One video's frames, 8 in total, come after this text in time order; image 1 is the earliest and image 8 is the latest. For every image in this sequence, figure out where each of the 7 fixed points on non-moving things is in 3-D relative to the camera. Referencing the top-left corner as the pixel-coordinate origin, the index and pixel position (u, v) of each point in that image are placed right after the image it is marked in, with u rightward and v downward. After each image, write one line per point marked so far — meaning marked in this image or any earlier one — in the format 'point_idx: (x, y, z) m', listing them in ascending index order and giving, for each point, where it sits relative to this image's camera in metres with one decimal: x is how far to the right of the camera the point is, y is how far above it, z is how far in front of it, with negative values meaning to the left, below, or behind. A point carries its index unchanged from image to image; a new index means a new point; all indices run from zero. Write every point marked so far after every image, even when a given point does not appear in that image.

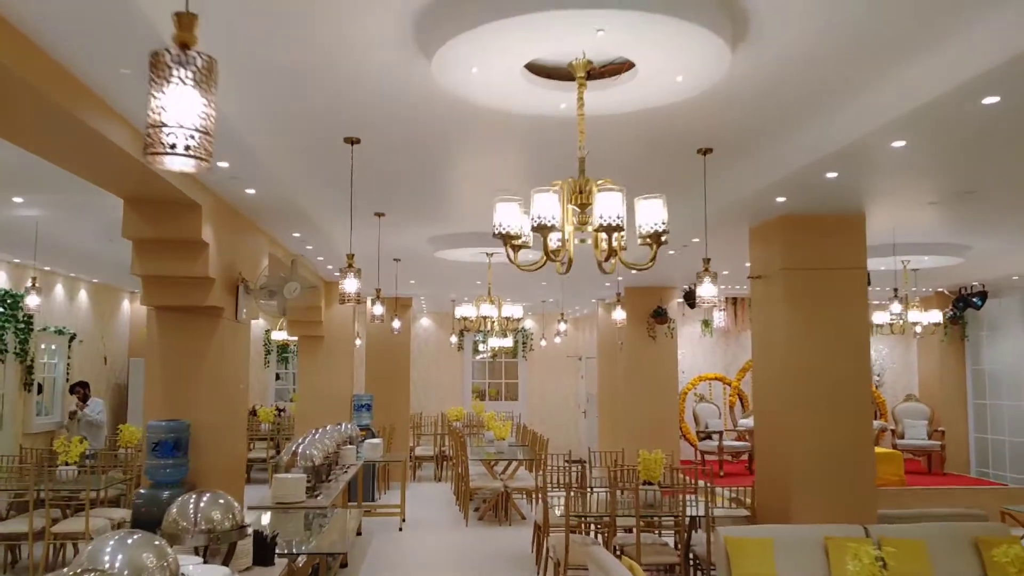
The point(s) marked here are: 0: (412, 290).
0: (-1.4, 0.0, +11.3) m
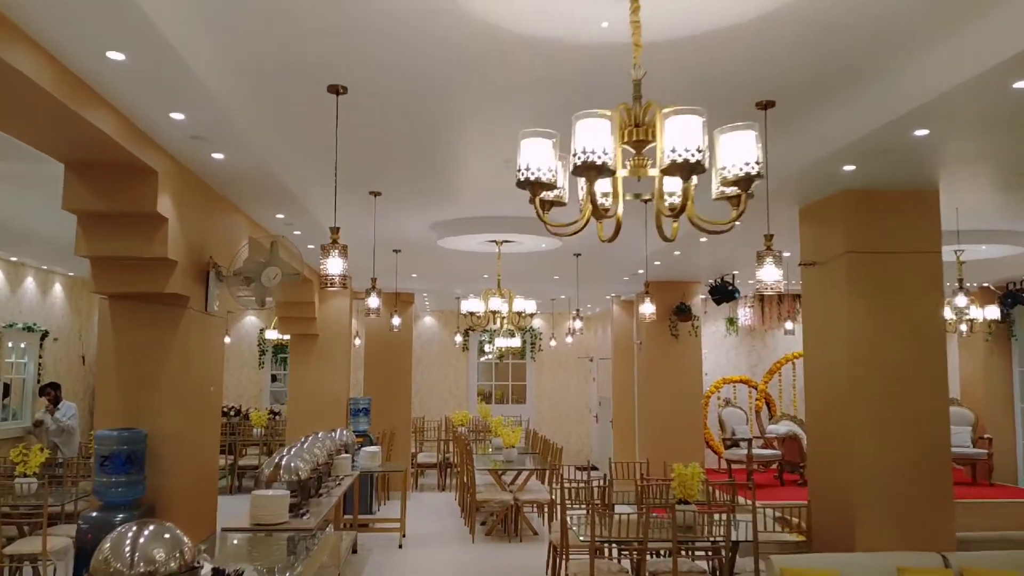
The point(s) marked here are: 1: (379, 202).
0: (-1.3, 0.0, +10.5) m
1: (-1.1, +0.7, +6.5) m
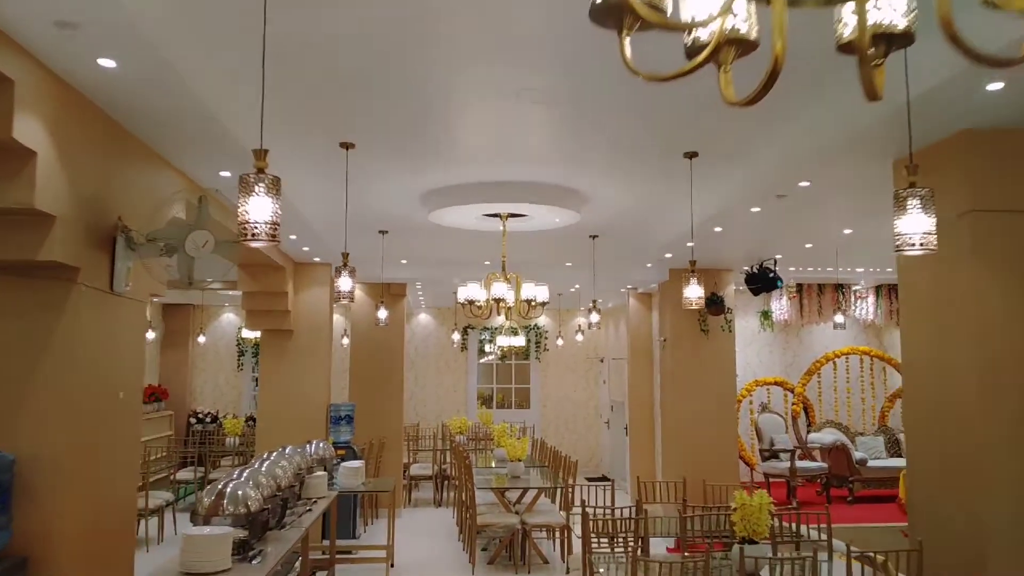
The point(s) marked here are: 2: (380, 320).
0: (-1.2, +0.2, +9.1) m
1: (-1.0, +0.8, +5.2) m
2: (-1.3, -0.3, +7.6) m
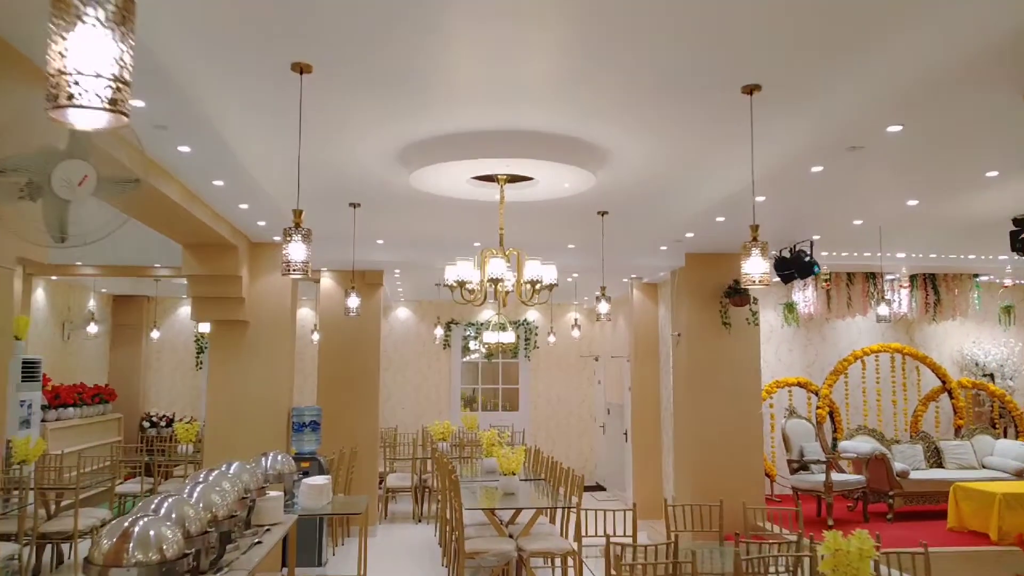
0: (-1.3, +0.3, +7.9) m
1: (-1.0, +0.9, +4.0) m
2: (-1.3, -0.2, +6.4) m
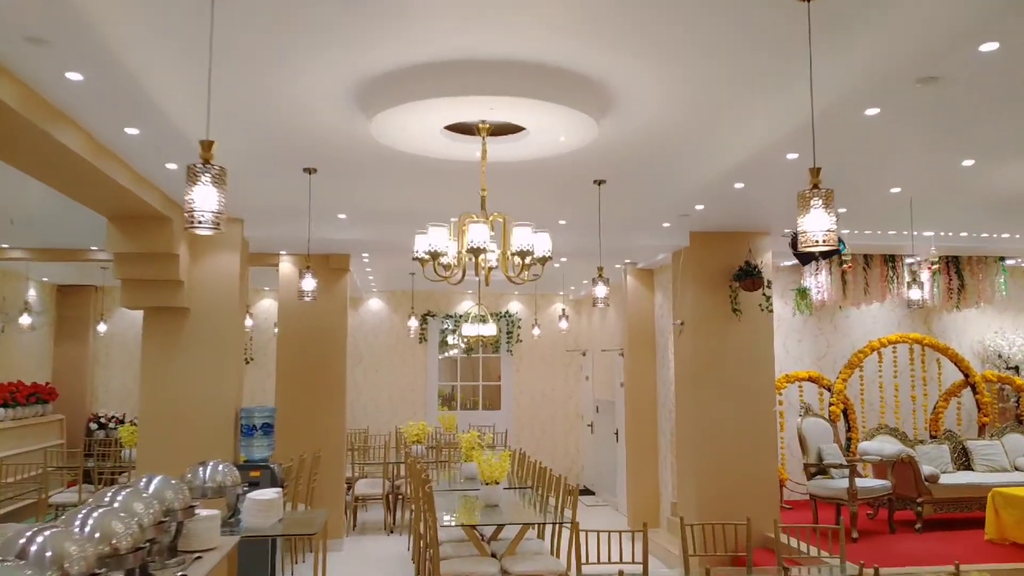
0: (-1.5, +0.4, +7.0) m
1: (-1.0, +1.1, +3.0) m
2: (-1.4, 0.0, +5.5) m
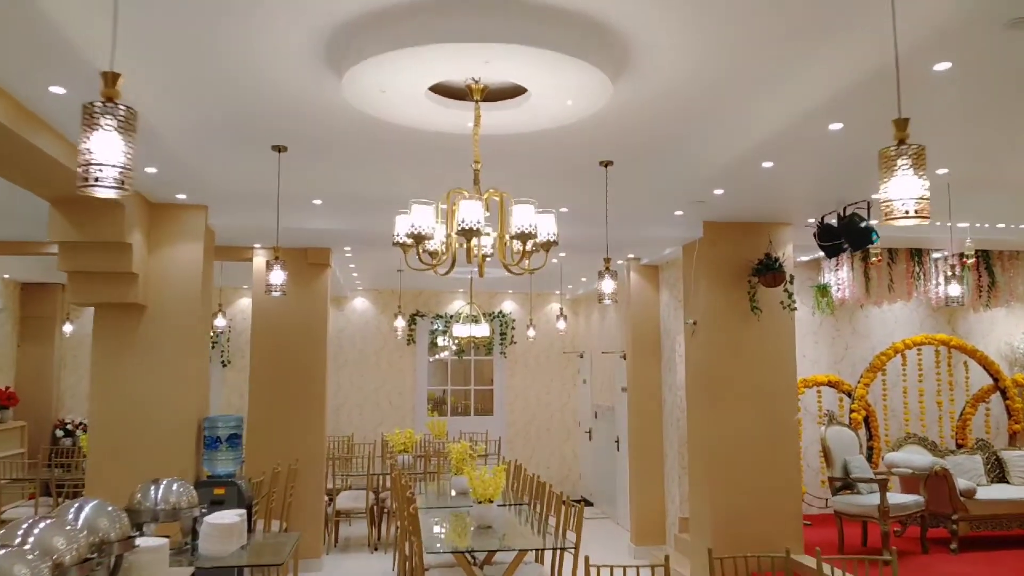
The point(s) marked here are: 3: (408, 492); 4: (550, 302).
0: (-1.5, +0.5, +6.3) m
1: (-1.0, +1.1, +2.4) m
2: (-1.4, 0.0, +4.8) m
3: (-0.7, -1.5, +5.9) m
4: (+0.5, -0.2, +11.4) m
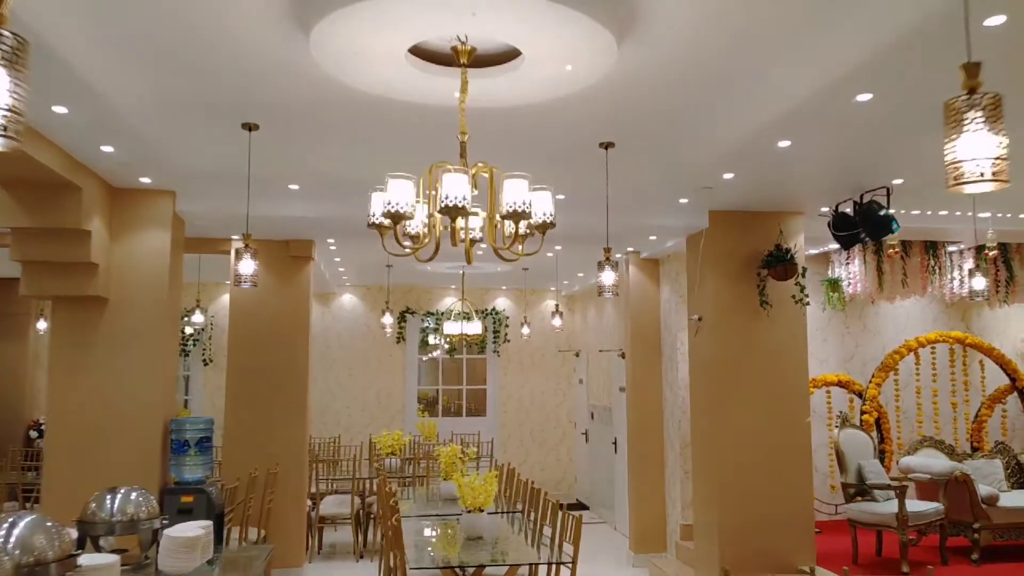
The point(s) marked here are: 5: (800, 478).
0: (-1.5, +0.5, +5.9) m
1: (-1.1, +1.2, +2.0) m
2: (-1.5, +0.1, +4.4) m
3: (-0.8, -1.4, +5.5) m
4: (+0.4, -0.1, +11.0) m
5: (+2.0, -1.3, +5.6) m
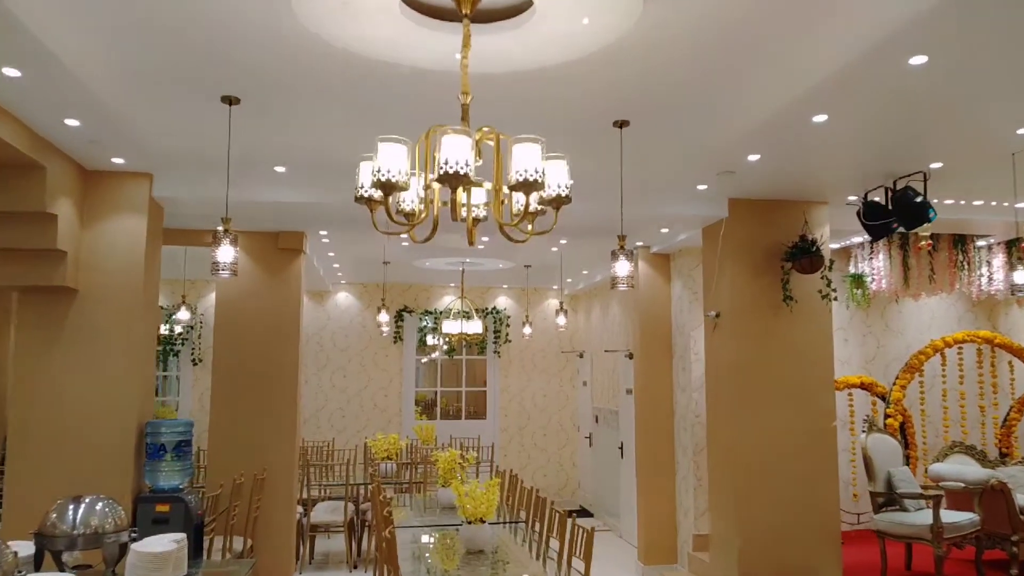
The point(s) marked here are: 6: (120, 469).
0: (-1.5, +0.6, +5.5) m
1: (-1.0, +1.2, +1.6) m
2: (-1.5, +0.1, +4.0) m
3: (-0.8, -1.4, +5.1) m
4: (+0.5, -0.1, +10.6) m
5: (+2.0, -1.3, +5.2) m
6: (-2.2, -1.0, +4.6) m
